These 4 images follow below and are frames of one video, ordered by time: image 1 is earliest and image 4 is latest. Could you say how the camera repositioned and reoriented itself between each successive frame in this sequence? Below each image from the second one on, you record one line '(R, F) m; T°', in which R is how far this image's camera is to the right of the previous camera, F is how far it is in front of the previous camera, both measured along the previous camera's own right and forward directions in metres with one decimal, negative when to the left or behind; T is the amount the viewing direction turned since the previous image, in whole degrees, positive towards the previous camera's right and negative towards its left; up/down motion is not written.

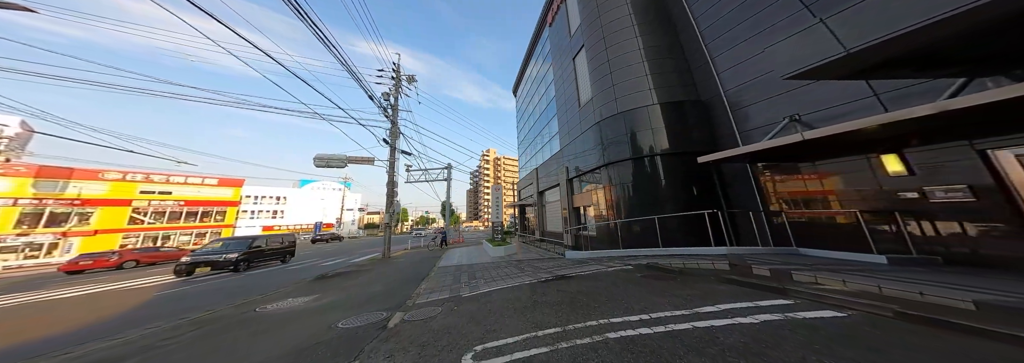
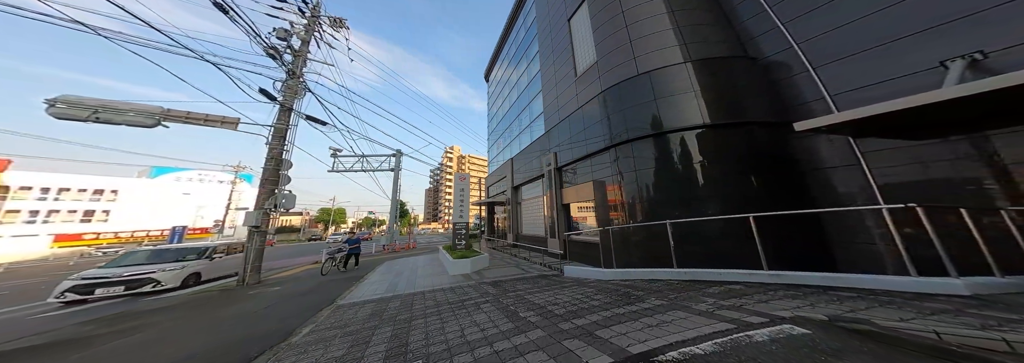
(-0.4, +3.1) m; +11°
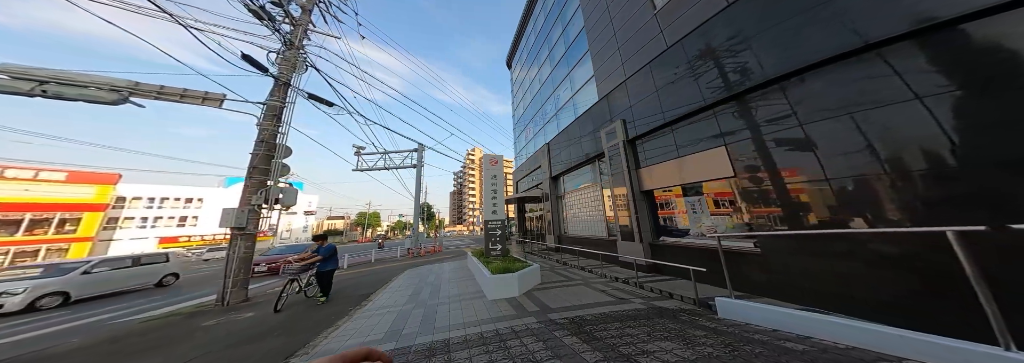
(-1.0, +2.6) m; -6°
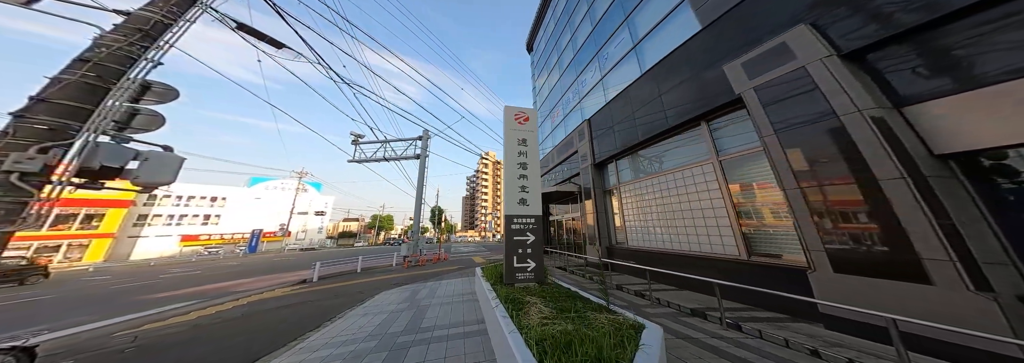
(-0.6, +3.4) m; -4°
